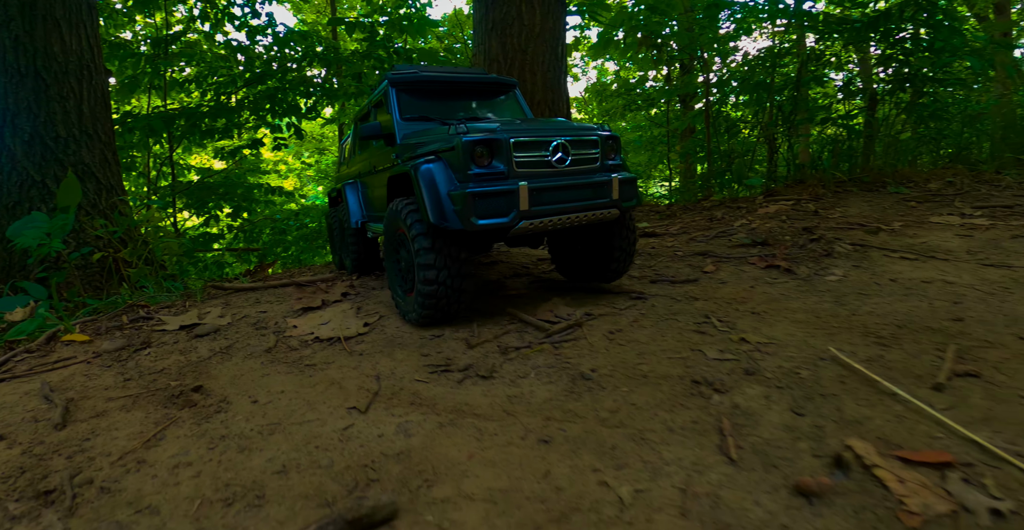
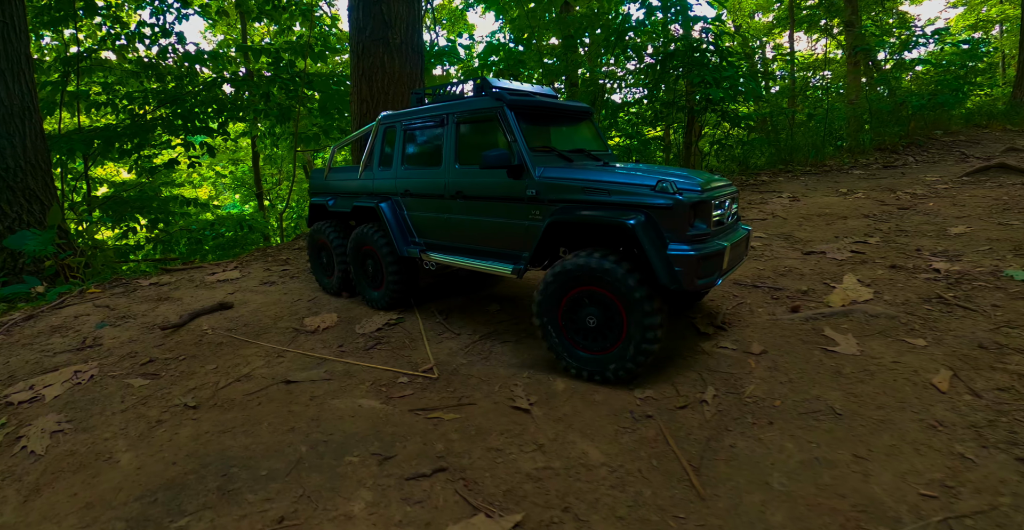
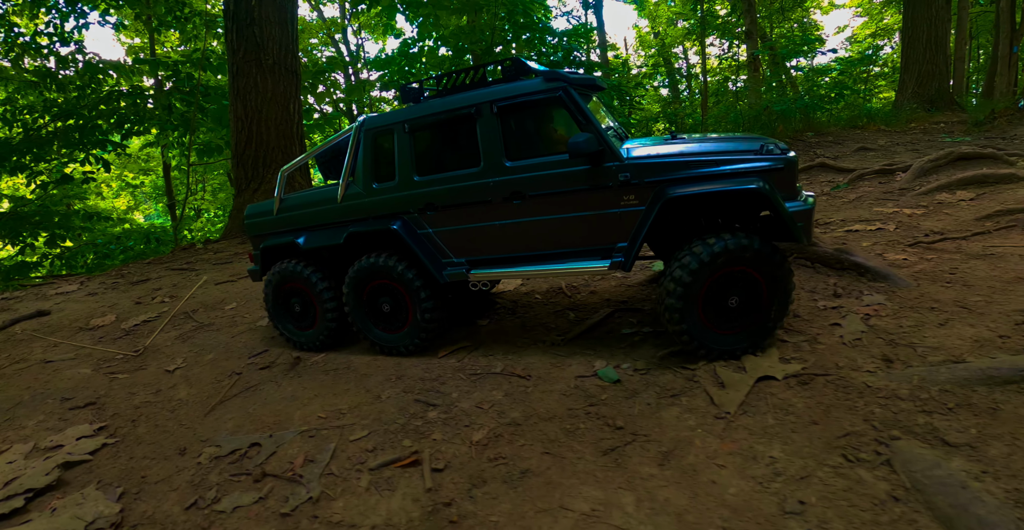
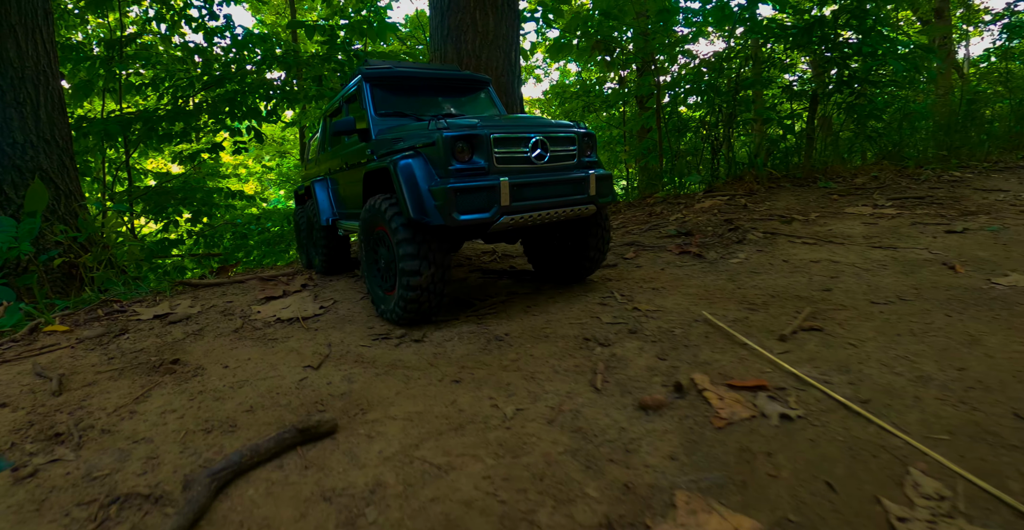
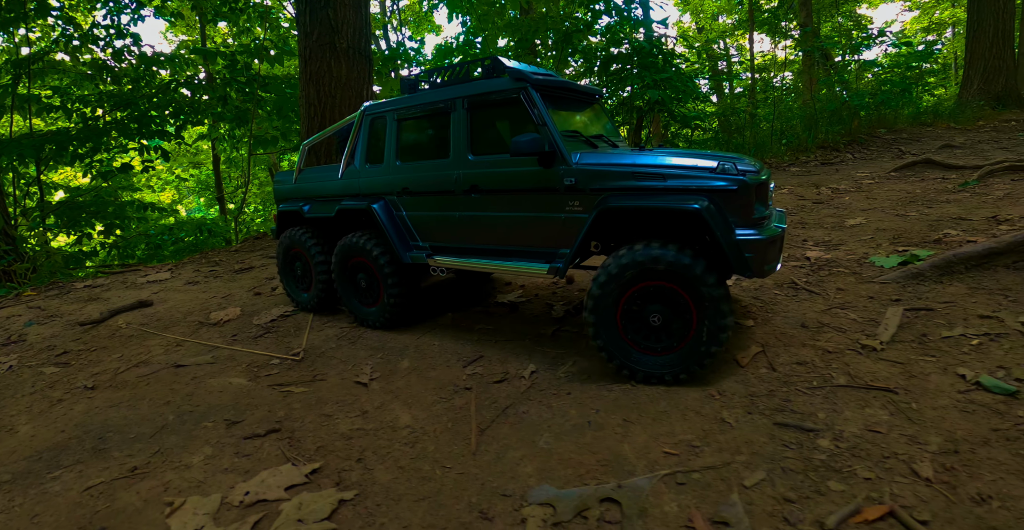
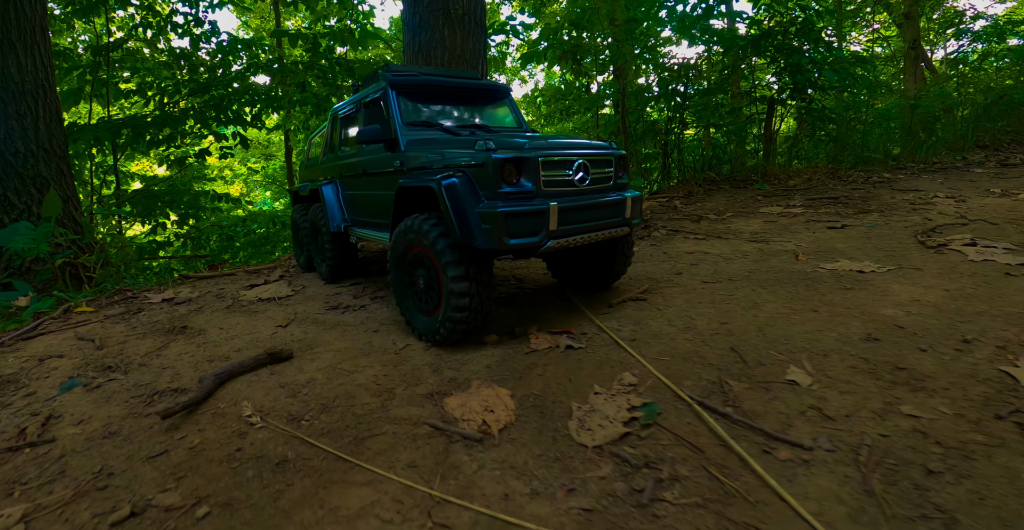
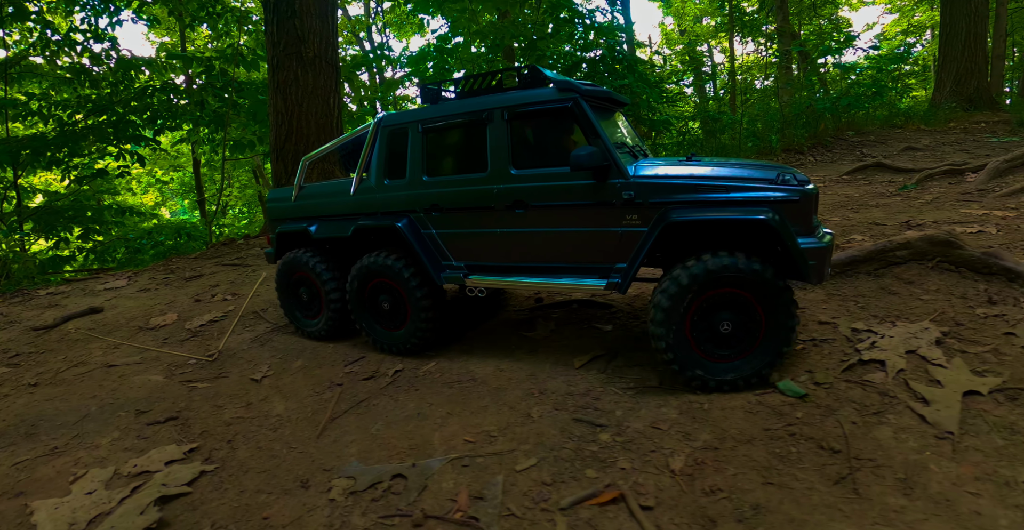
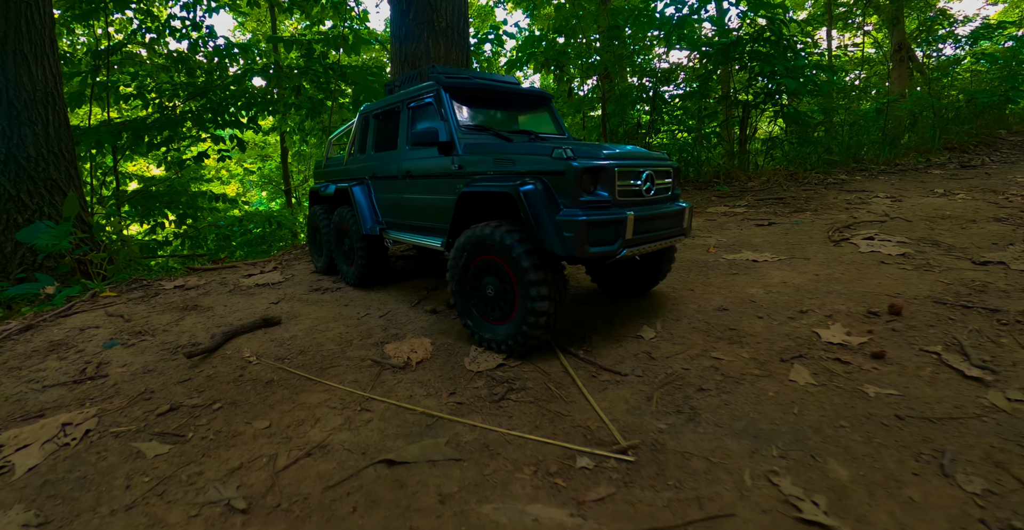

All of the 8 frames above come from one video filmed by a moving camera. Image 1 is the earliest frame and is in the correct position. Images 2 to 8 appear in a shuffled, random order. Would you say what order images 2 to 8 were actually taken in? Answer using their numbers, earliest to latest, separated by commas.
4, 6, 8, 2, 5, 7, 3
